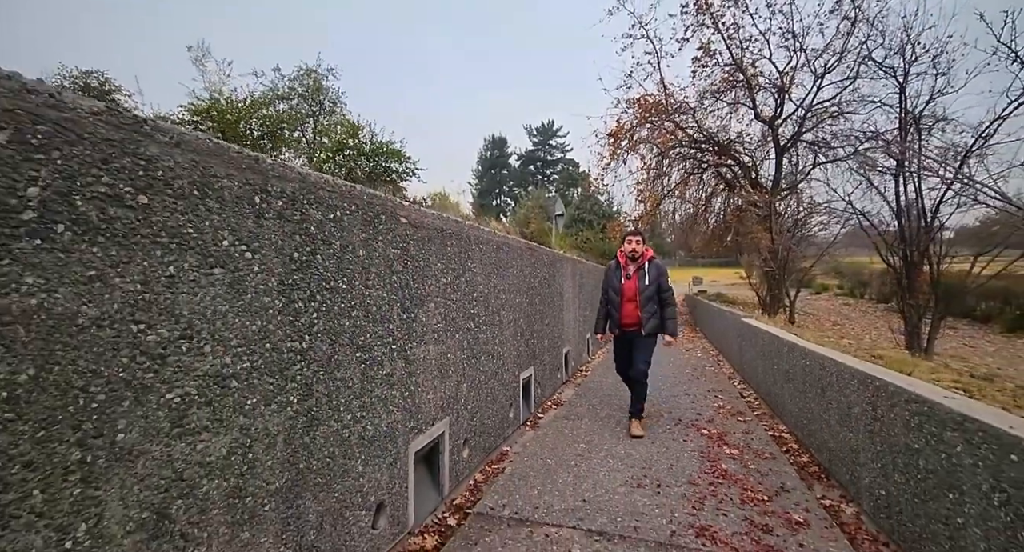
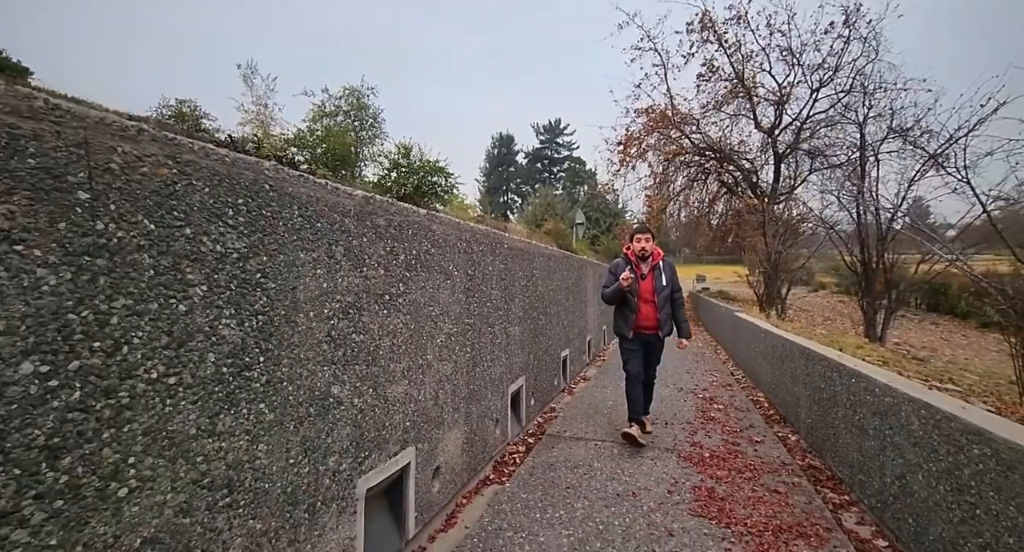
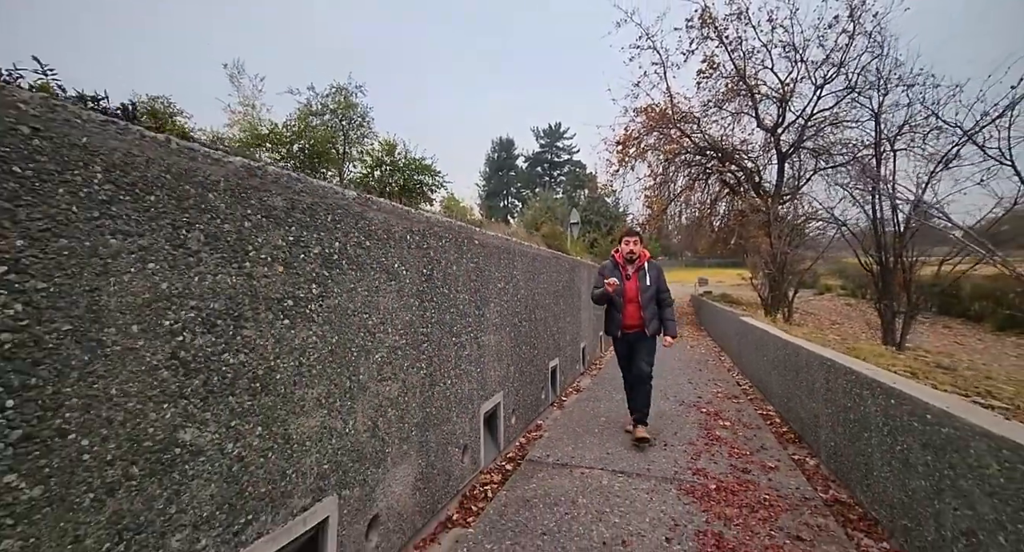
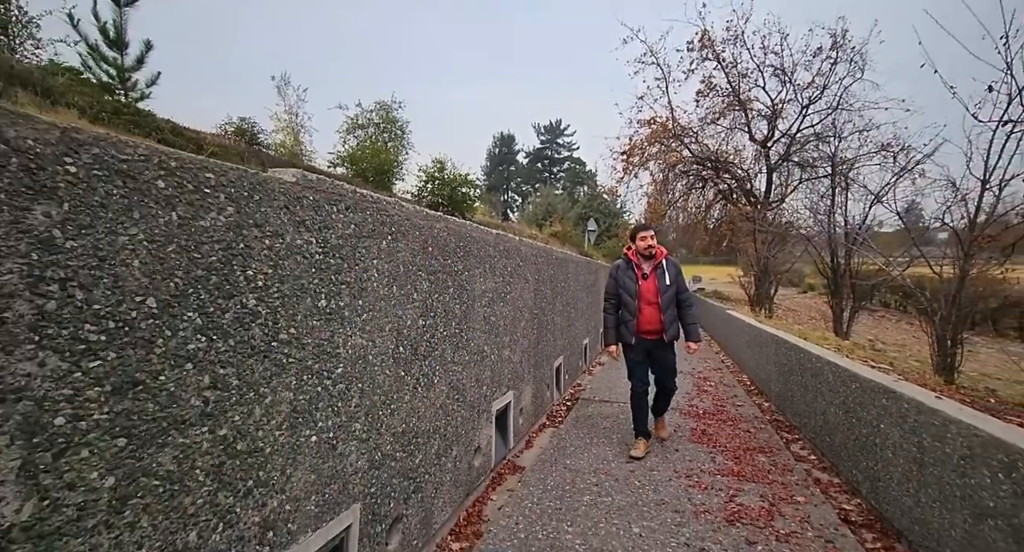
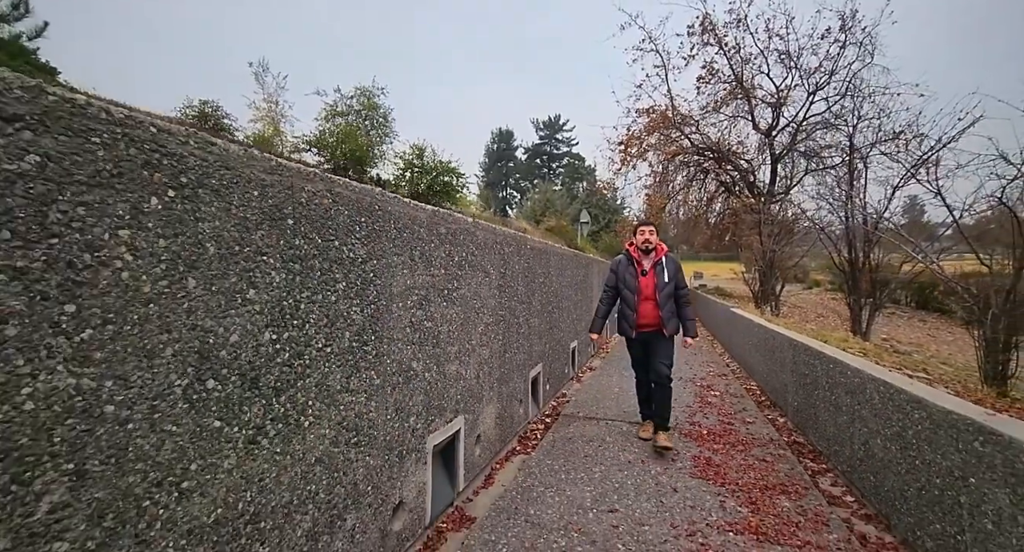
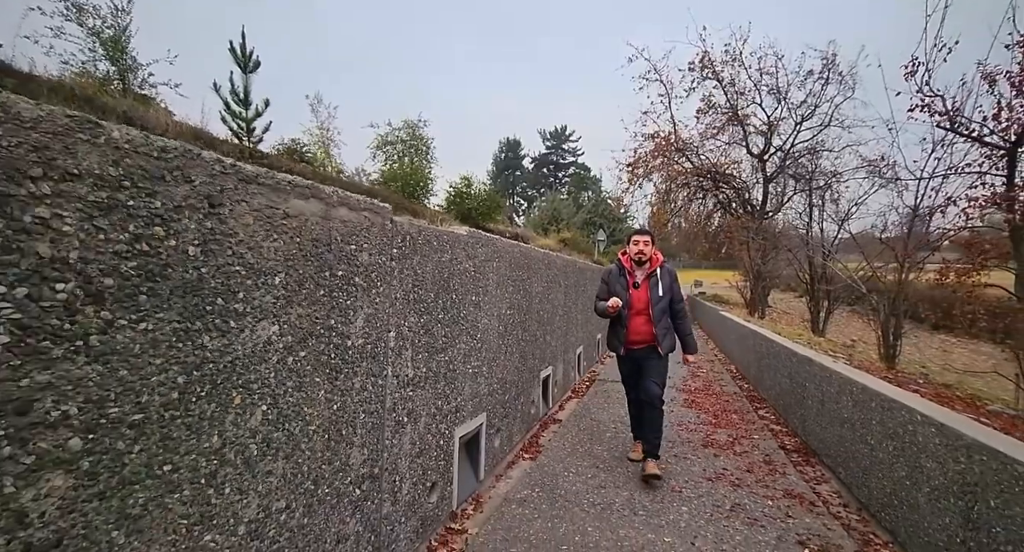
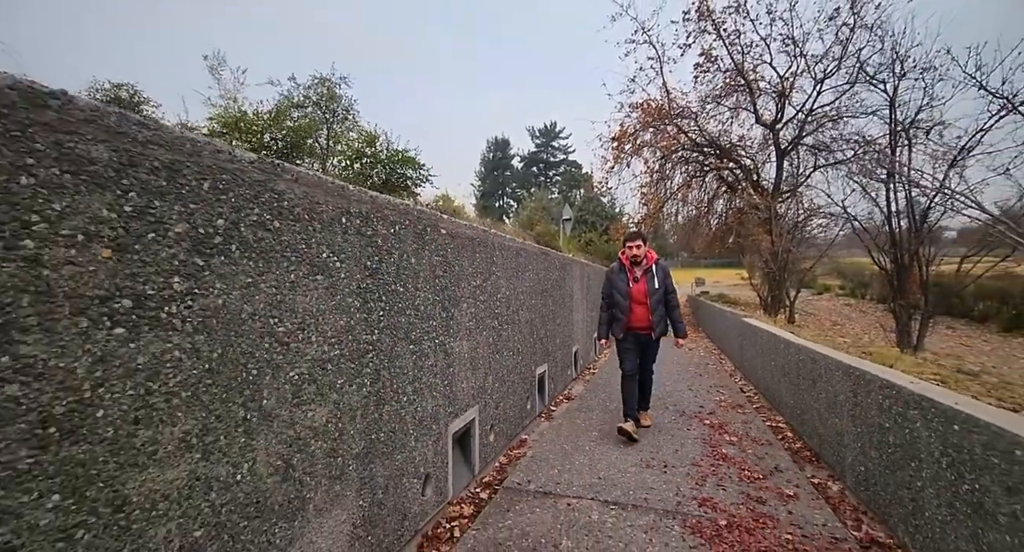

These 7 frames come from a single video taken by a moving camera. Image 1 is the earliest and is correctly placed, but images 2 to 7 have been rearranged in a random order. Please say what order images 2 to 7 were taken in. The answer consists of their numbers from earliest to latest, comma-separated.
7, 3, 2, 5, 4, 6
